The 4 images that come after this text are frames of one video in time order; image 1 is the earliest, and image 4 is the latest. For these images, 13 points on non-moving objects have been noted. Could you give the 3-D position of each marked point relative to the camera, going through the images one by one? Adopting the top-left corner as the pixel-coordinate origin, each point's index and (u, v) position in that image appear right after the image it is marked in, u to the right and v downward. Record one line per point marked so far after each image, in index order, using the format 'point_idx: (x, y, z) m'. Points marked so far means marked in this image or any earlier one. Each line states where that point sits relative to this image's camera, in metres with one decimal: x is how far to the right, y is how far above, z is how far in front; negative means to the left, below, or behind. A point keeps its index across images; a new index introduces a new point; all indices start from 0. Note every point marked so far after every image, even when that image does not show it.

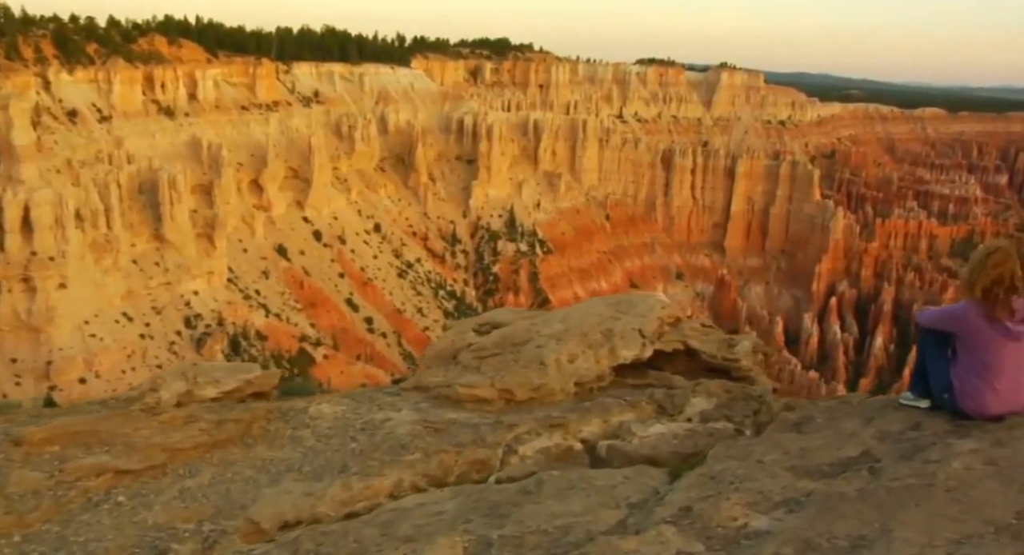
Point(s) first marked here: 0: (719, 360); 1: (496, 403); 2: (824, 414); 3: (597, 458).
0: (+2.1, -0.9, +7.9) m
1: (-0.1, -1.1, +6.6) m
2: (+2.3, -1.0, +5.8) m
3: (+0.7, -1.4, +5.9) m
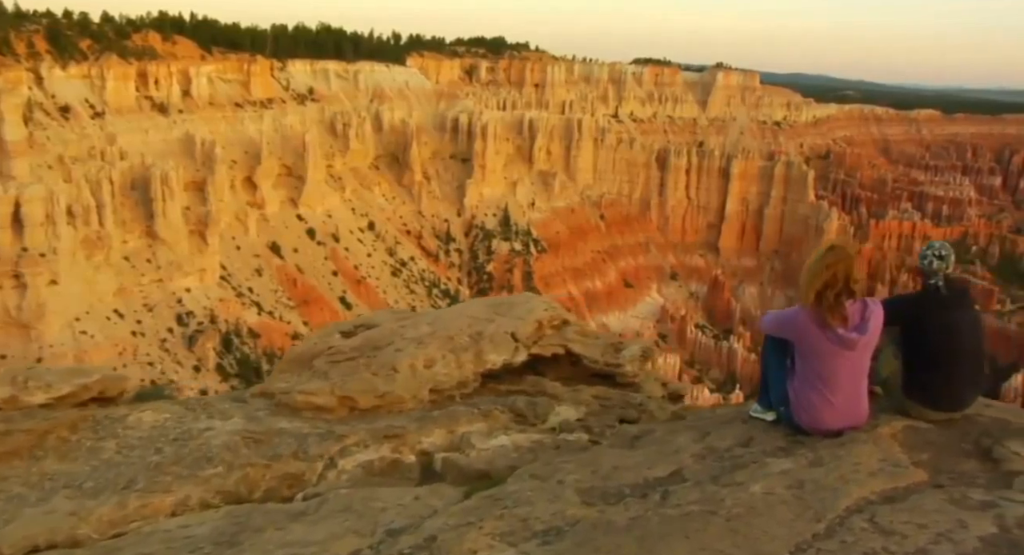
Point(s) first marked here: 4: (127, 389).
0: (+0.9, -0.9, +7.5) m
1: (-1.4, -1.1, +6.1) m
2: (+1.1, -1.1, +5.4) m
3: (-0.6, -1.4, +5.4) m
4: (-3.5, -1.0, +7.0) m
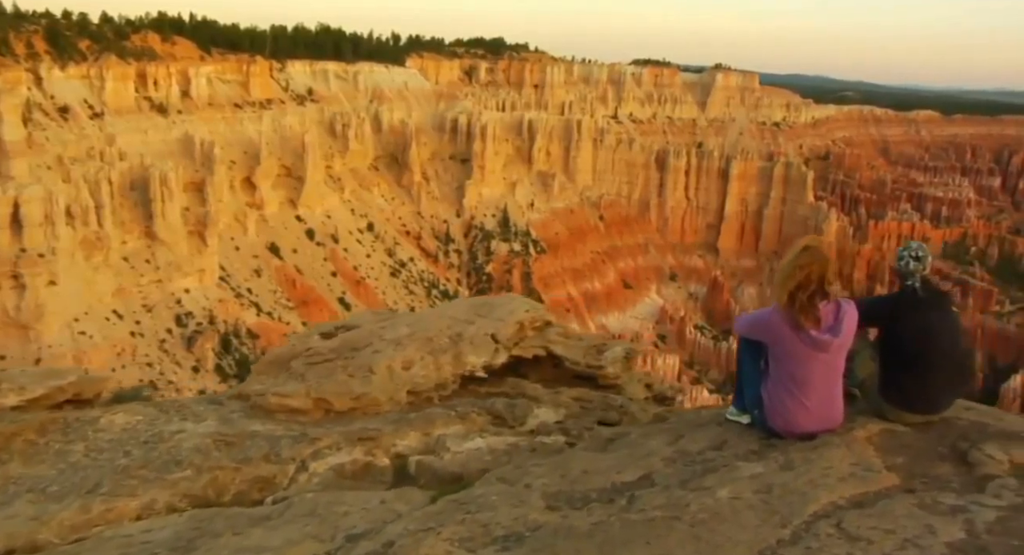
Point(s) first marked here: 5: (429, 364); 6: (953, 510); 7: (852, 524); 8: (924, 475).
0: (+0.7, -0.9, +7.4) m
1: (-1.6, -1.1, +6.0) m
2: (+0.9, -1.1, +5.3) m
3: (-0.7, -1.4, +5.4) m
4: (-3.6, -1.0, +6.9) m
5: (-0.7, -0.7, +6.6) m
6: (+2.1, -1.1, +3.7) m
7: (+1.5, -1.1, +3.4) m
8: (+2.2, -1.1, +4.1) m
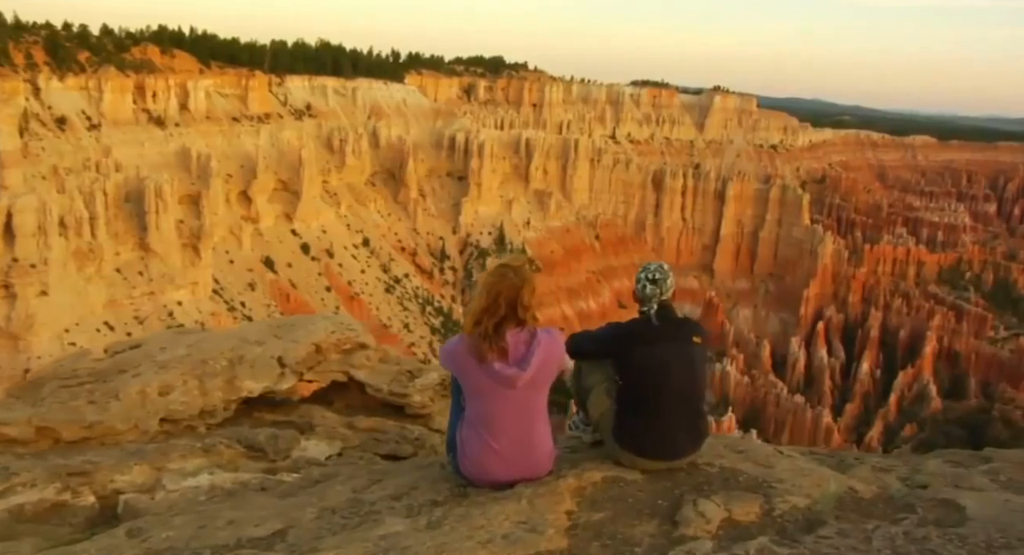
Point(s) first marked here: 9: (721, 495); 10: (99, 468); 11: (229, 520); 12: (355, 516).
0: (-1.1, -1.0, +6.8) m
1: (-3.3, -1.2, +5.4) m
2: (-0.9, -1.2, +4.7) m
3: (-2.5, -1.5, +4.7) m
4: (-5.4, -1.1, +6.3) m
5: (-2.5, -0.9, +6.0) m
6: (+0.3, -1.2, +3.0) m
7: (-0.2, -1.2, +2.8) m
8: (+0.4, -1.2, +3.5) m
9: (+1.1, -1.1, +4.0) m
10: (-2.7, -1.2, +5.1) m
11: (-1.3, -1.2, +3.7) m
12: (-0.7, -1.1, +3.6) m
